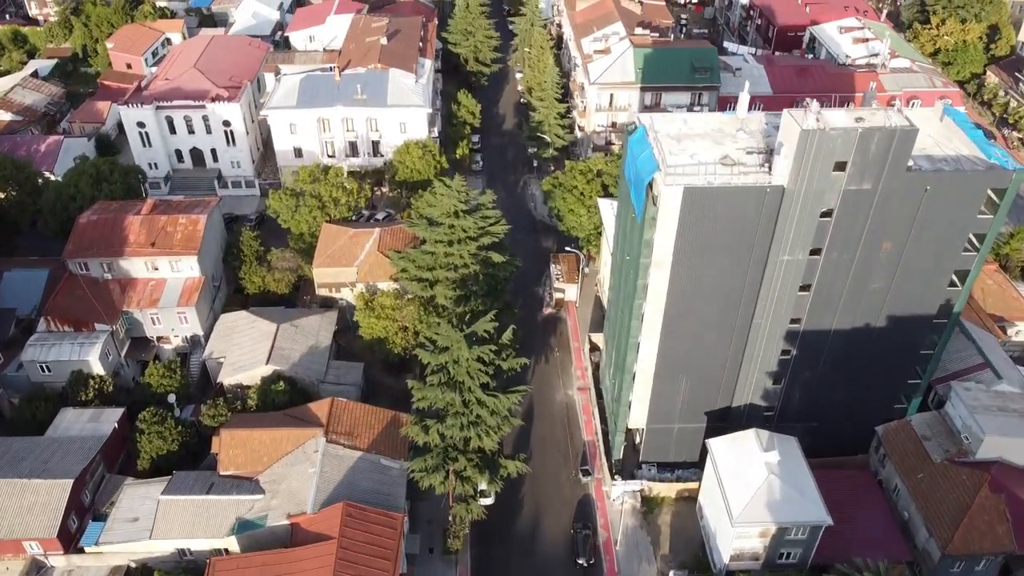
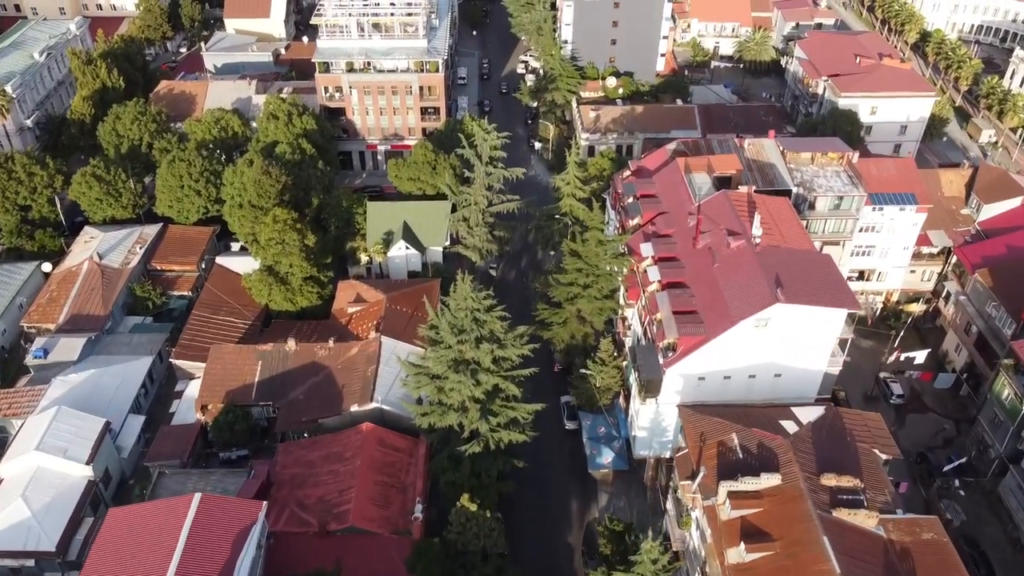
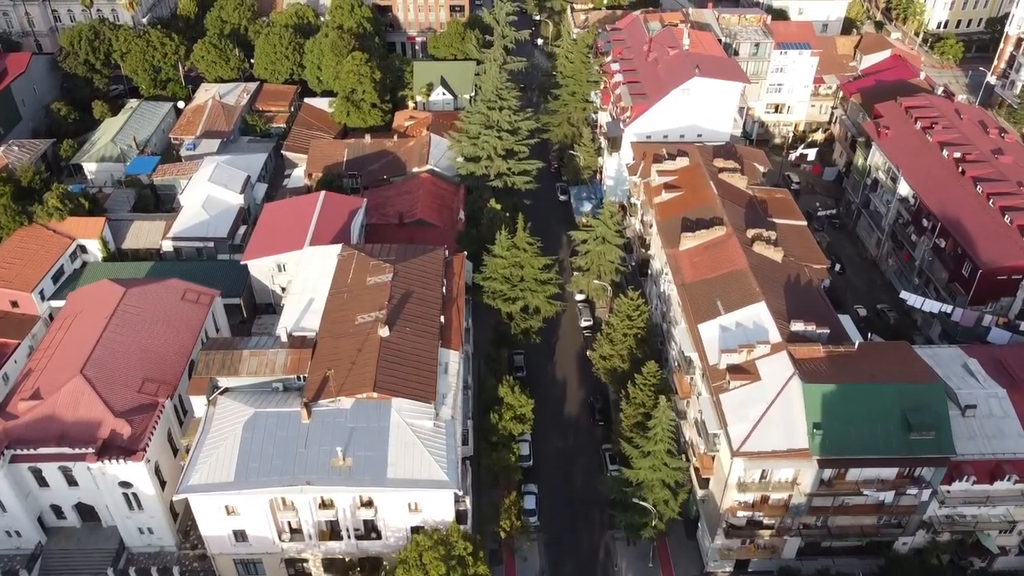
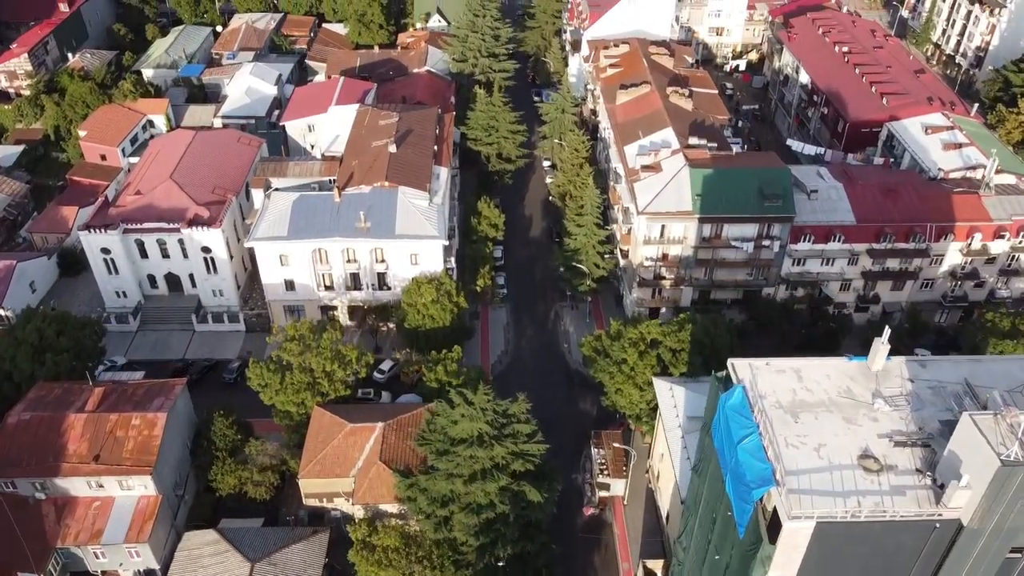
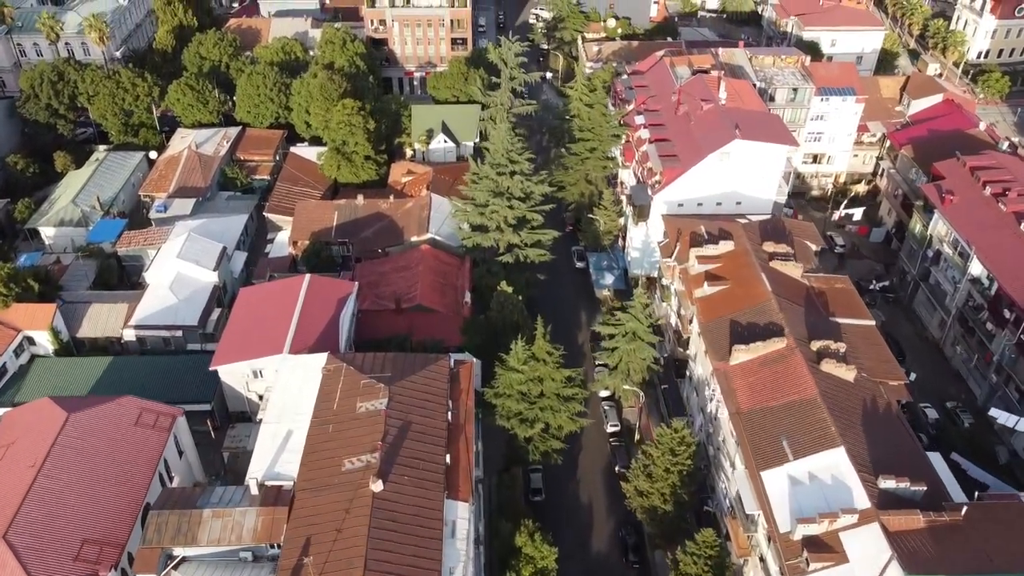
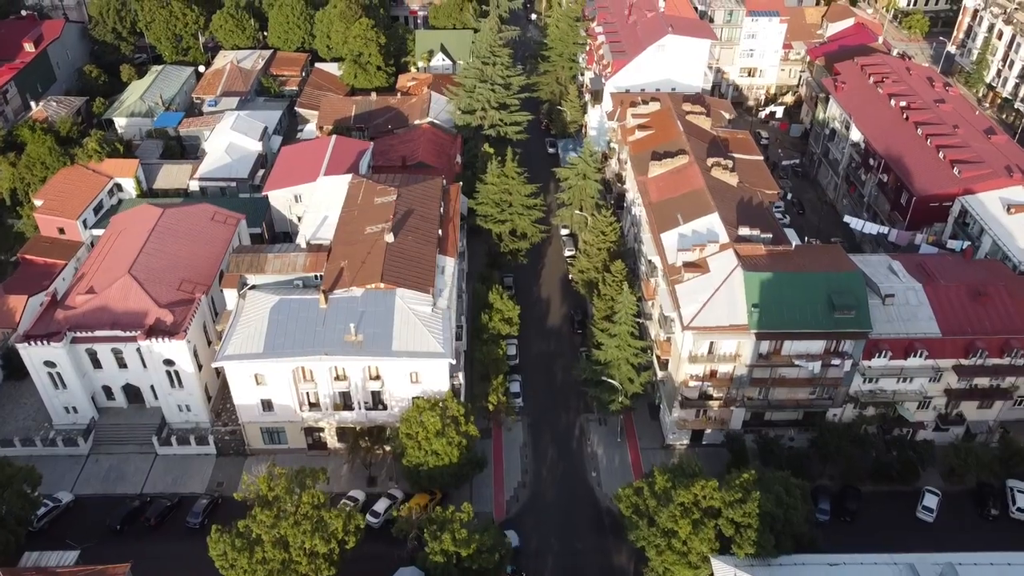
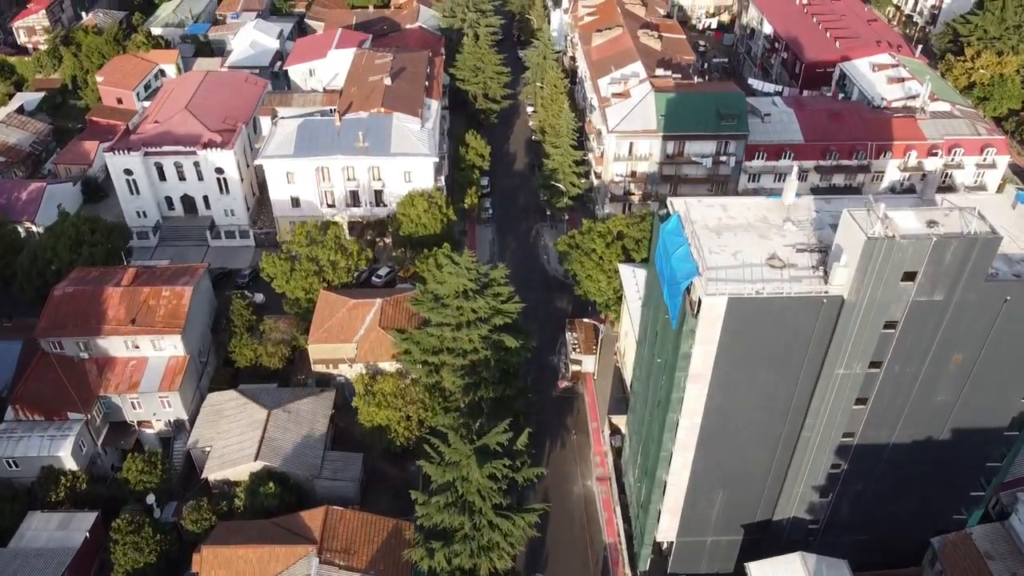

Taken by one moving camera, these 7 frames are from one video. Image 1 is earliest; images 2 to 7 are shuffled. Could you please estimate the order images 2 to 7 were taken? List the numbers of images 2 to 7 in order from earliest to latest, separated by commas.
7, 4, 6, 3, 5, 2
